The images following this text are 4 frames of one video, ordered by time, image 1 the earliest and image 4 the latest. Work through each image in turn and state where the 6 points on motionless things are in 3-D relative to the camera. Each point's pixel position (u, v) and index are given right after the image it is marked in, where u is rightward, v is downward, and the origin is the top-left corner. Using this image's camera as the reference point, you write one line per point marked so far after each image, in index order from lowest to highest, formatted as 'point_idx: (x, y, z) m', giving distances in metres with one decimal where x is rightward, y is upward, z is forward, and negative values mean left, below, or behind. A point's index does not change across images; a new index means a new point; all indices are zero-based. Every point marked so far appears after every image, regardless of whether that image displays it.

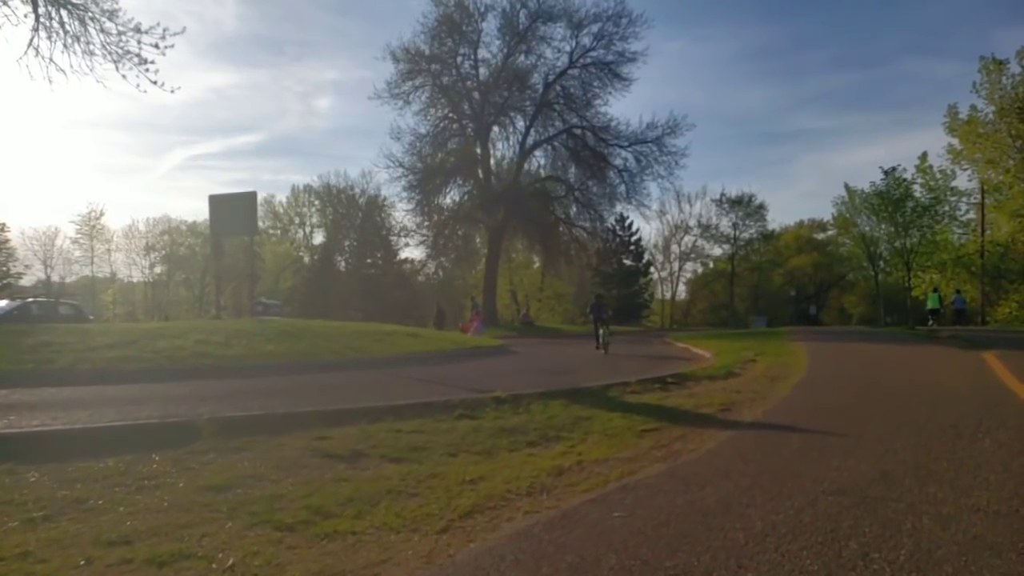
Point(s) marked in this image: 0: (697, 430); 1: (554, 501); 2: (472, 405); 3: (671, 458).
0: (+2.1, -1.6, +12.0) m
1: (+0.3, -1.7, +8.1) m
2: (-0.5, -1.5, +13.4) m
3: (+1.5, -1.7, +10.1) m
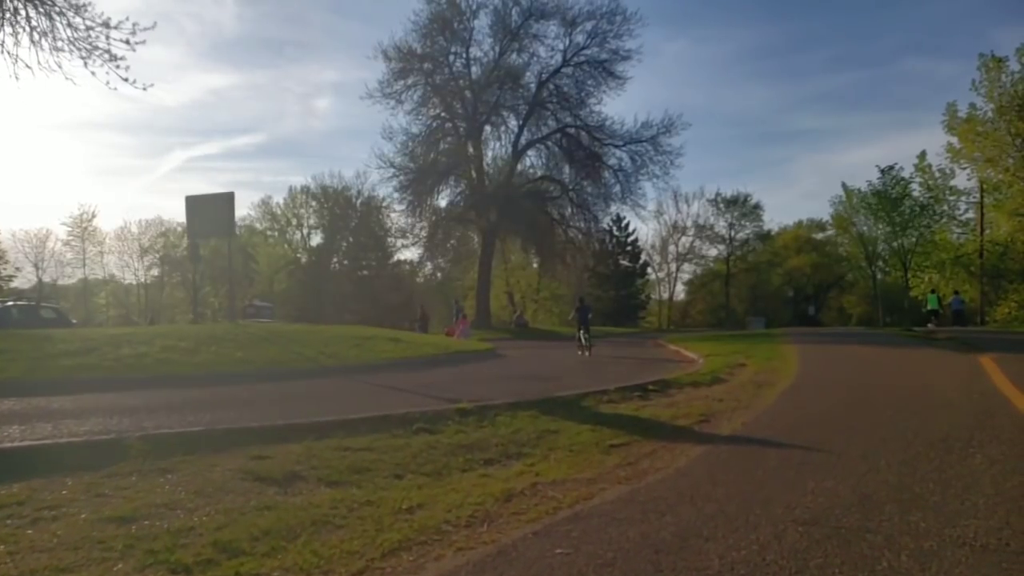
0: (+1.7, -1.7, +11.2) m
1: (-0.1, -1.7, +7.2) m
2: (-1.0, -1.6, +12.6) m
3: (+1.1, -1.7, +9.3) m
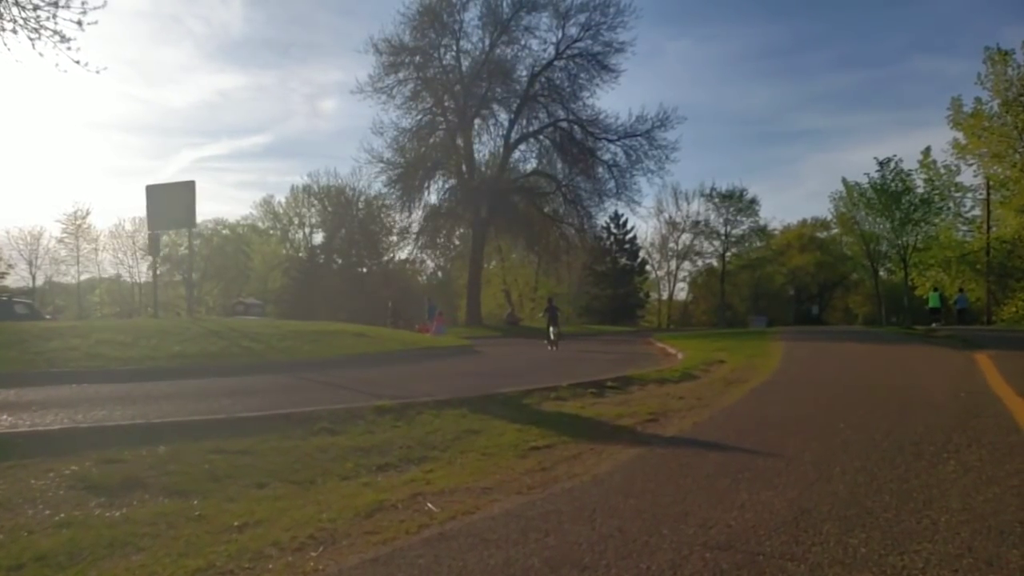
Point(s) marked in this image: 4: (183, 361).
0: (+0.8, -1.5, +9.7) m
1: (-1.0, -1.5, +5.8) m
2: (-1.8, -1.4, +11.1) m
3: (+0.2, -1.5, +7.8) m
4: (-6.0, -1.3, +19.0) m
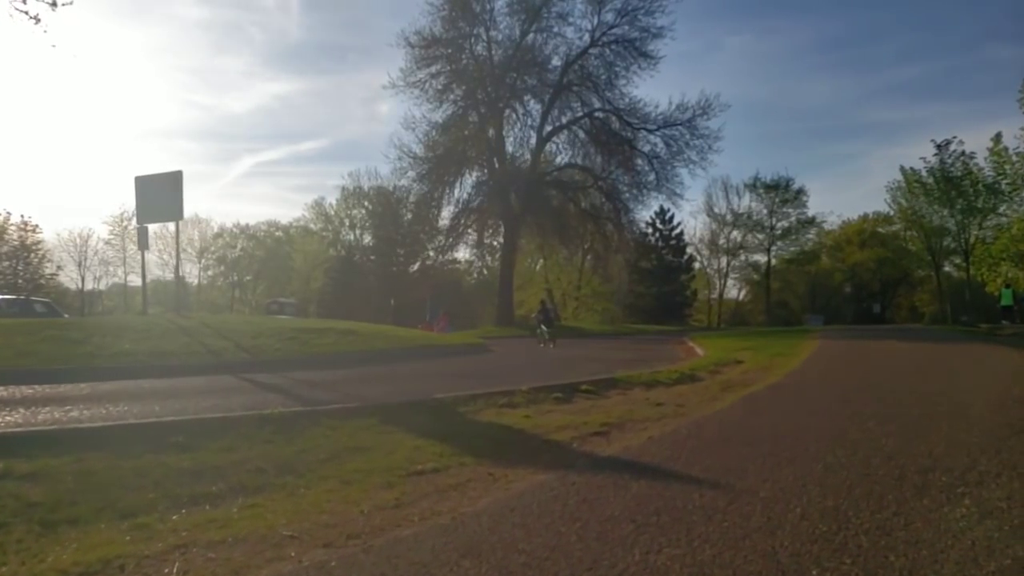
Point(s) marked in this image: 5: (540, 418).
0: (0.0, -1.3, +7.4) m
1: (-2.1, -1.3, +3.6) m
2: (-2.6, -1.2, +9.0) m
3: (-0.8, -1.3, +5.6) m
4: (-6.3, -1.2, +17.1) m
5: (+0.3, -1.3, +10.5) m
